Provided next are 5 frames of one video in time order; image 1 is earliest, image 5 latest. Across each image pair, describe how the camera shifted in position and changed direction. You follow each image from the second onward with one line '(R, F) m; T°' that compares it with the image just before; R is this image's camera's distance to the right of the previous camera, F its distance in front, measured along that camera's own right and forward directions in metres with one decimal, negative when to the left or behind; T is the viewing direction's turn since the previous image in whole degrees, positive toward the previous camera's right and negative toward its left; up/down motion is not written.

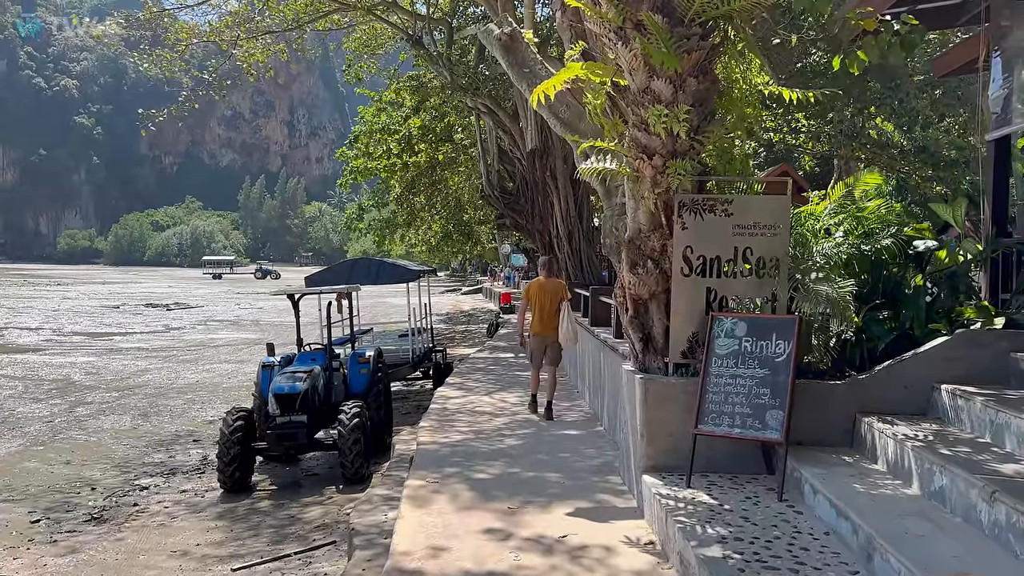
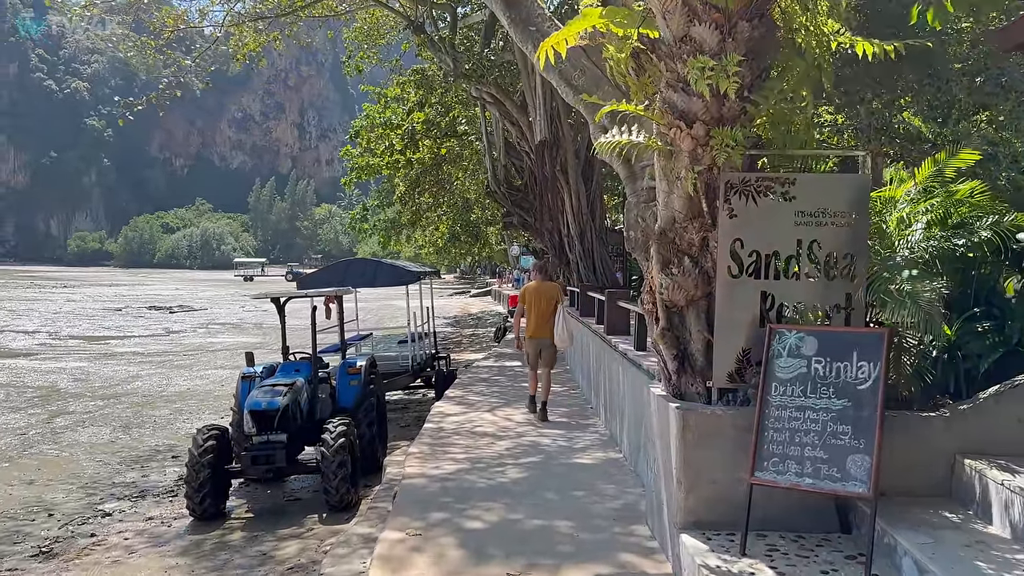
(0.0, +0.9) m; -1°
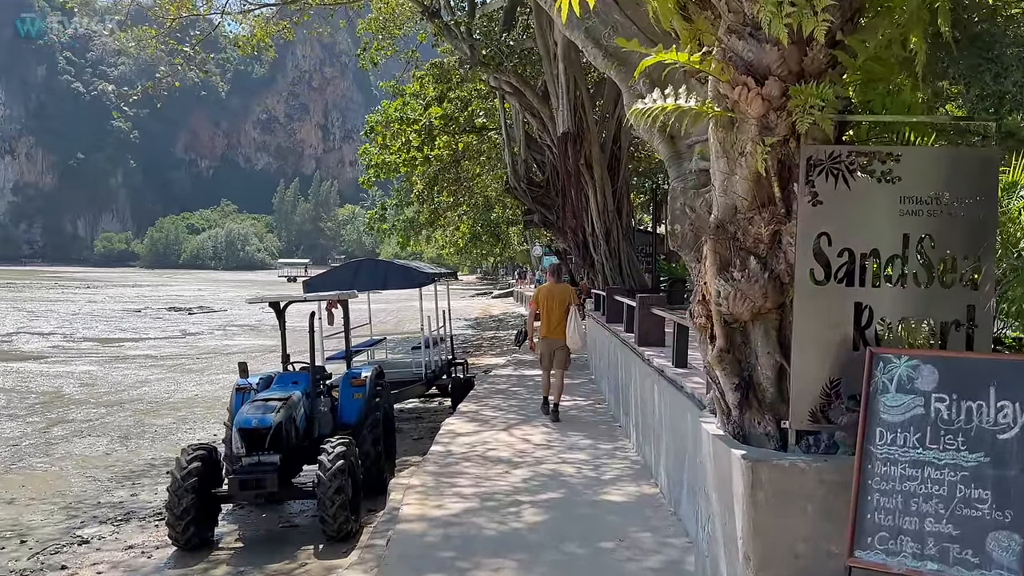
(0.0, +0.8) m; -2°
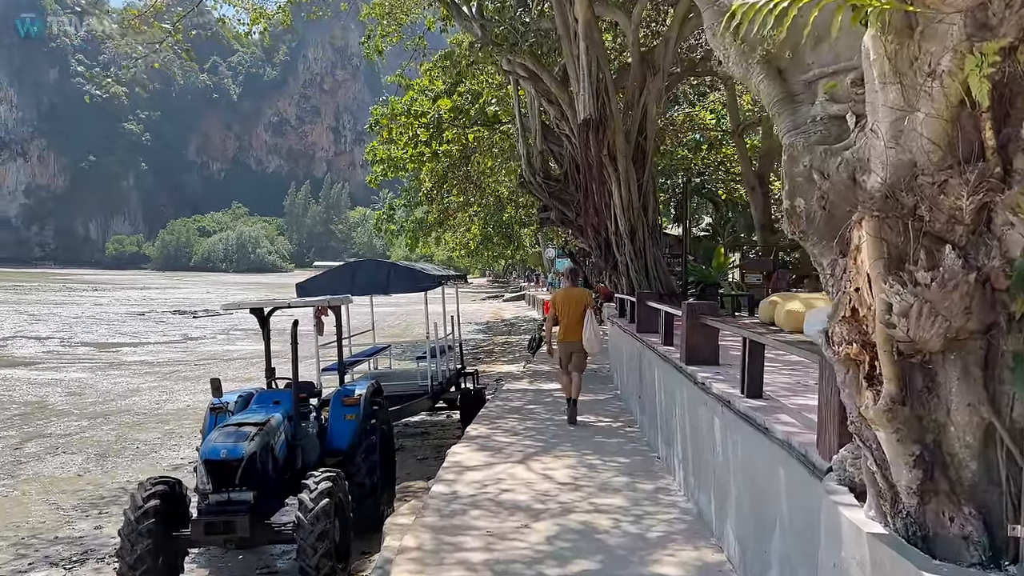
(0.0, +1.0) m; -1°
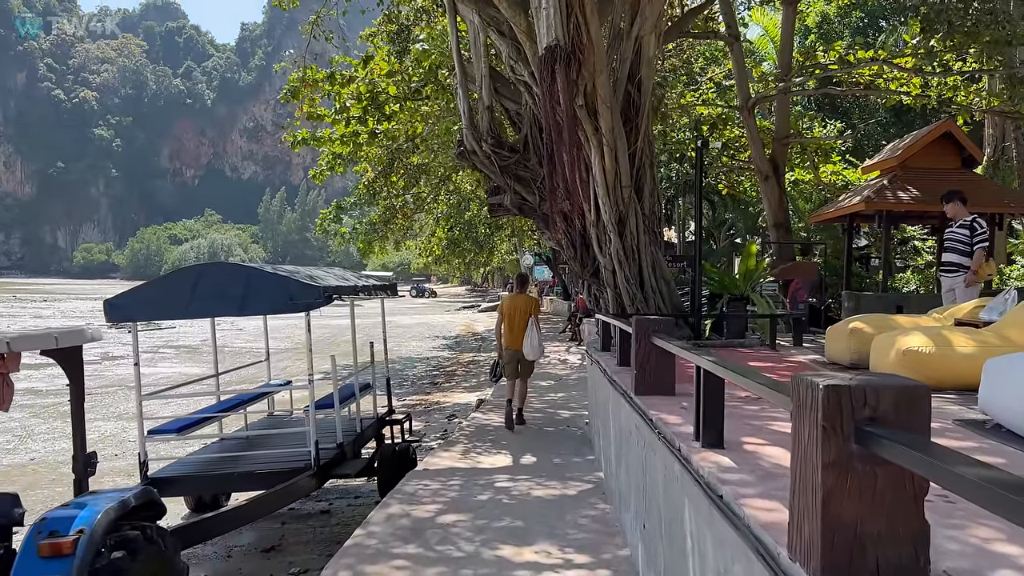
(+0.4, +3.1) m; +1°
